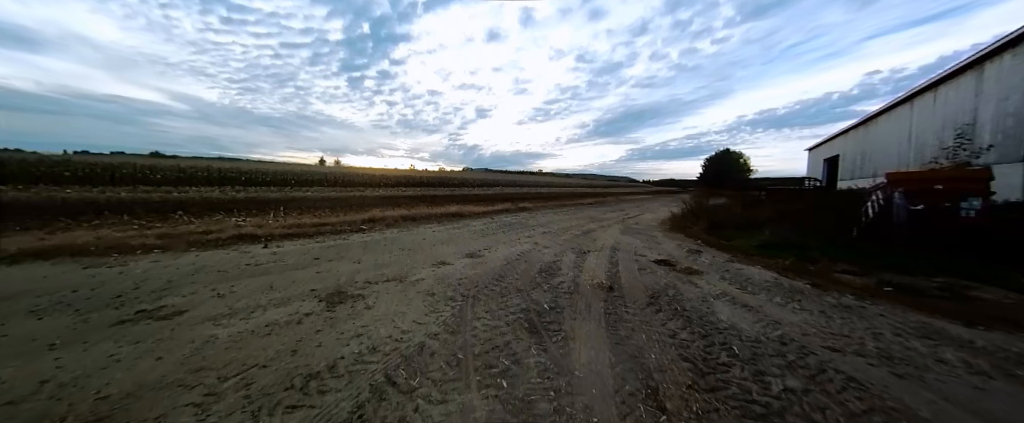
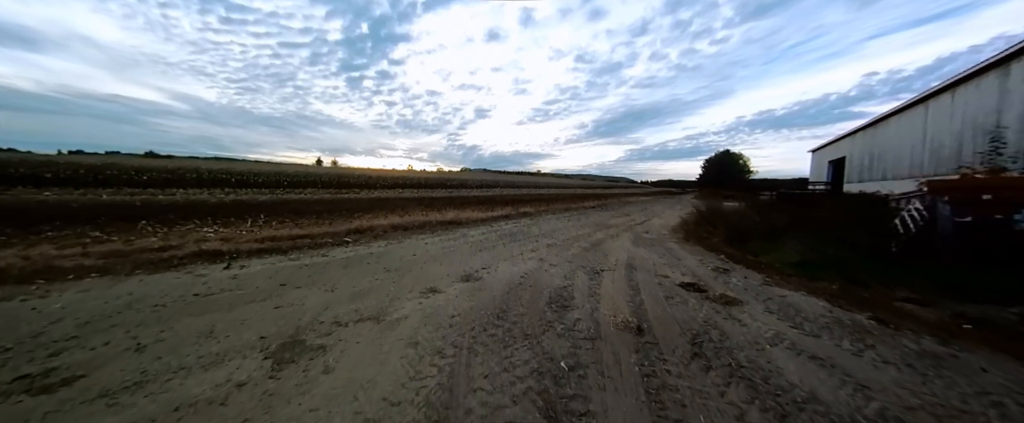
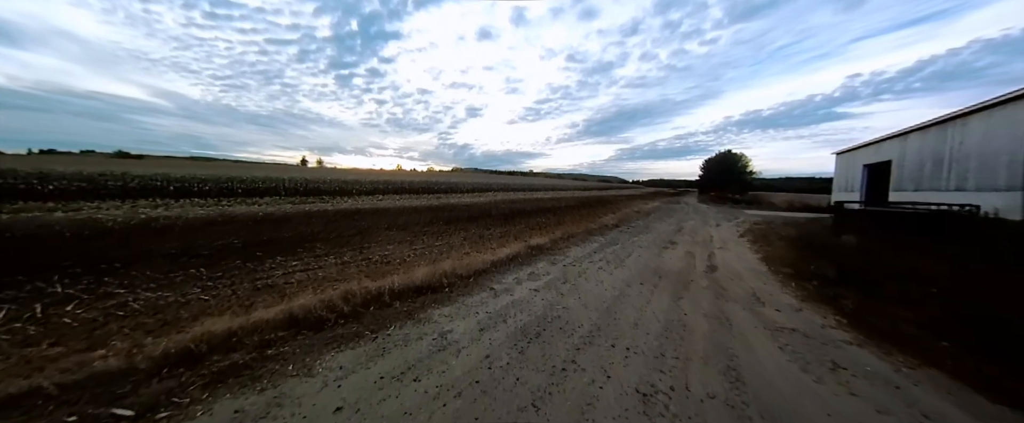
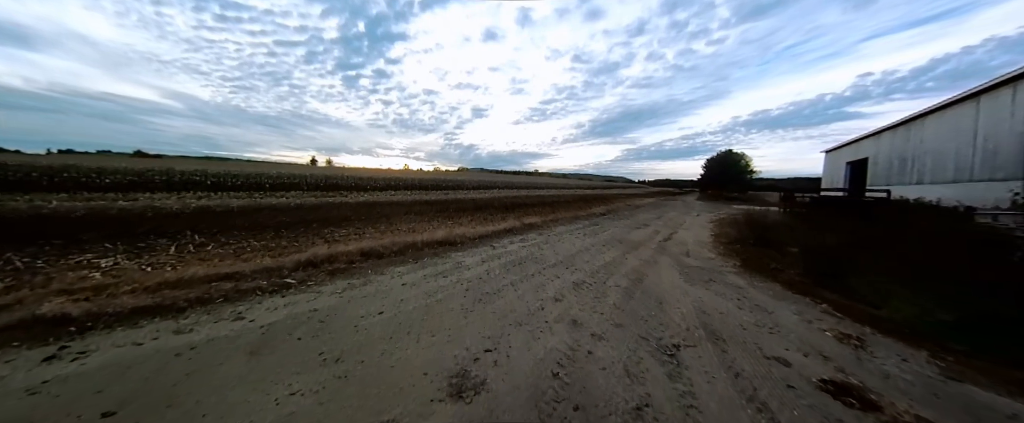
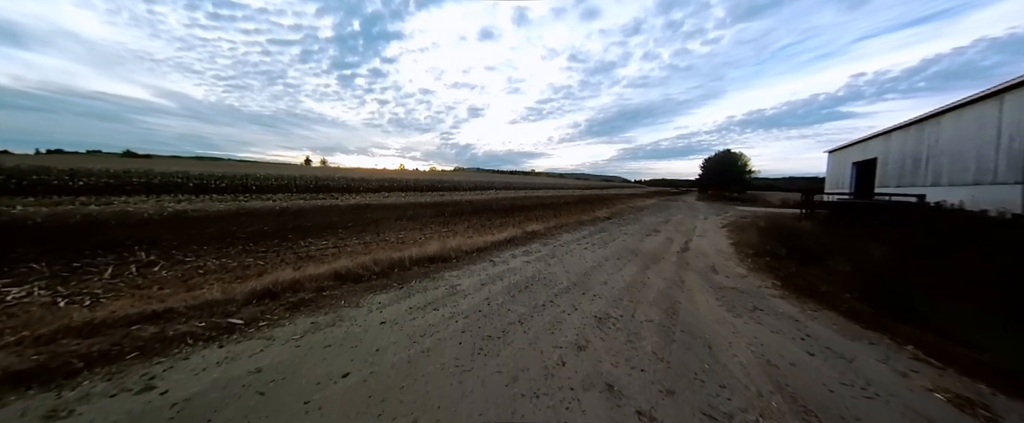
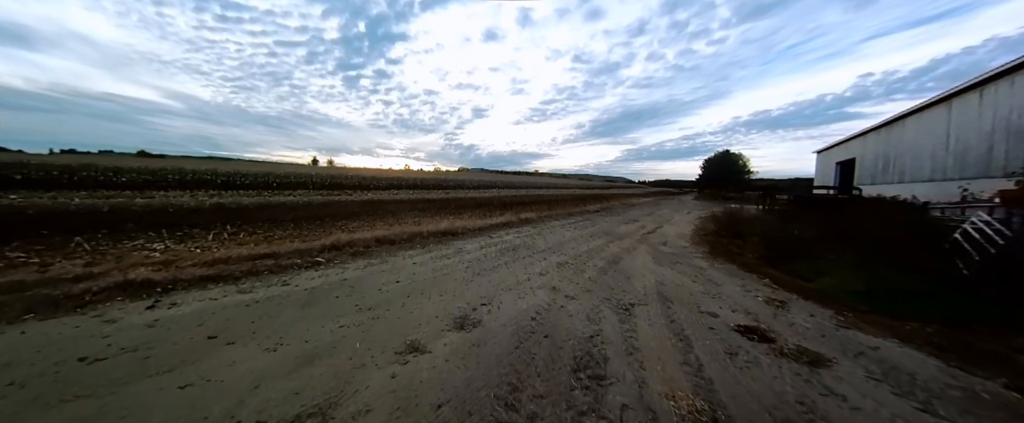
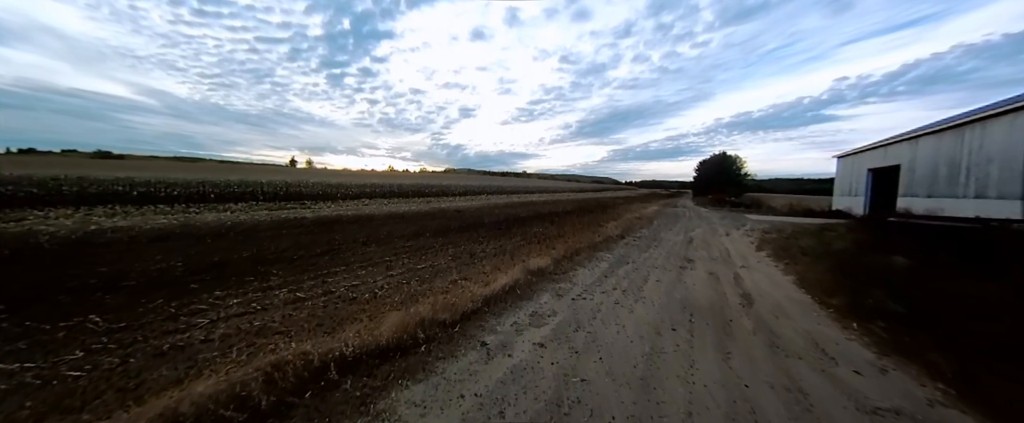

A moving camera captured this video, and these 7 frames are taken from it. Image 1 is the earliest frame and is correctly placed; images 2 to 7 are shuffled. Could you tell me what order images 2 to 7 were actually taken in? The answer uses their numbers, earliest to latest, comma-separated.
2, 6, 4, 5, 3, 7
